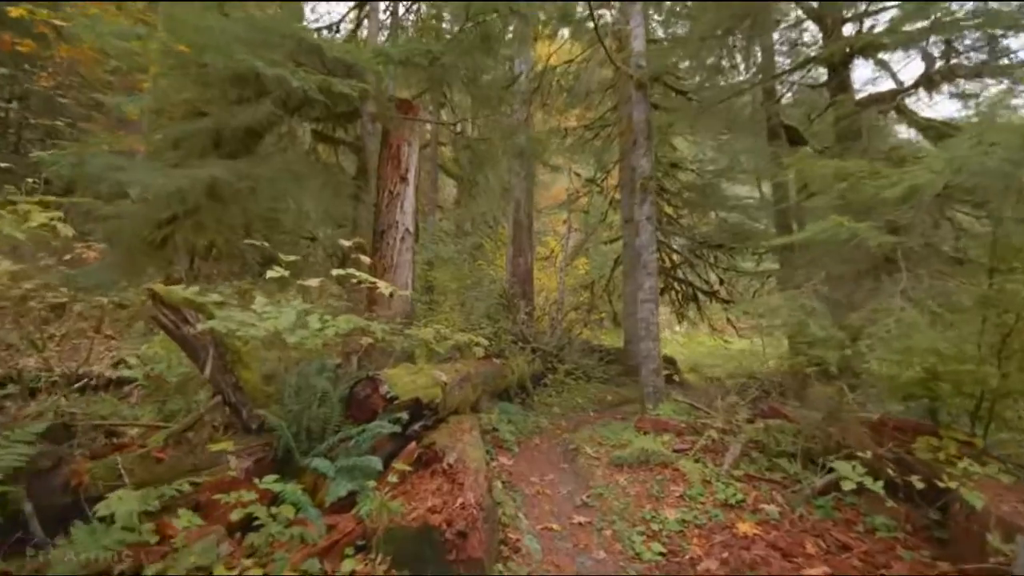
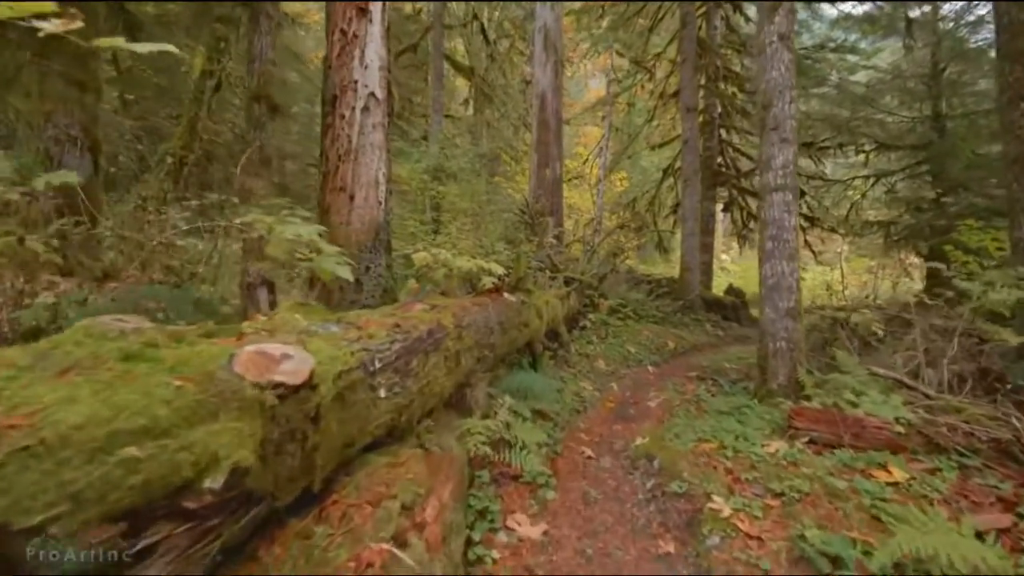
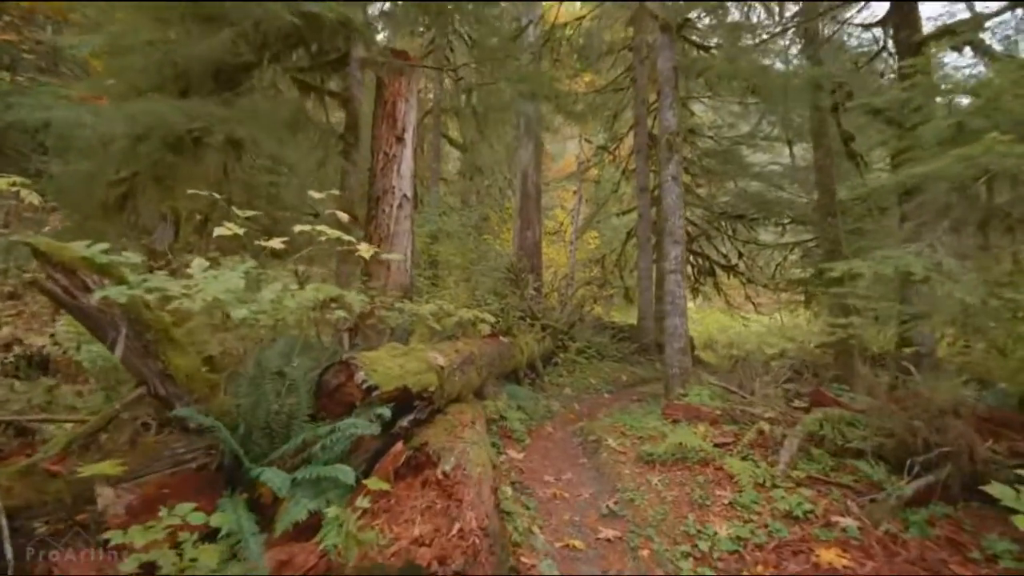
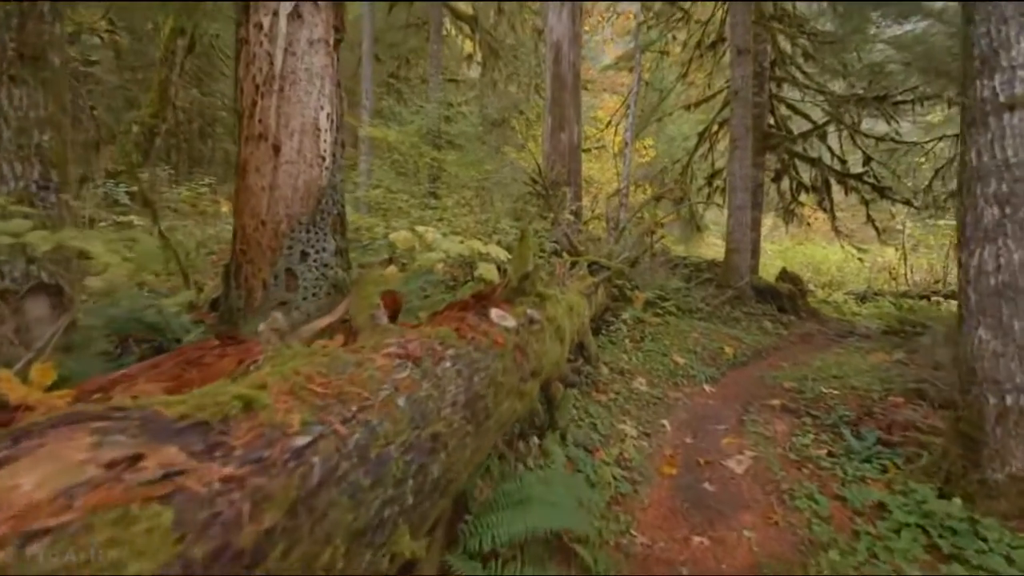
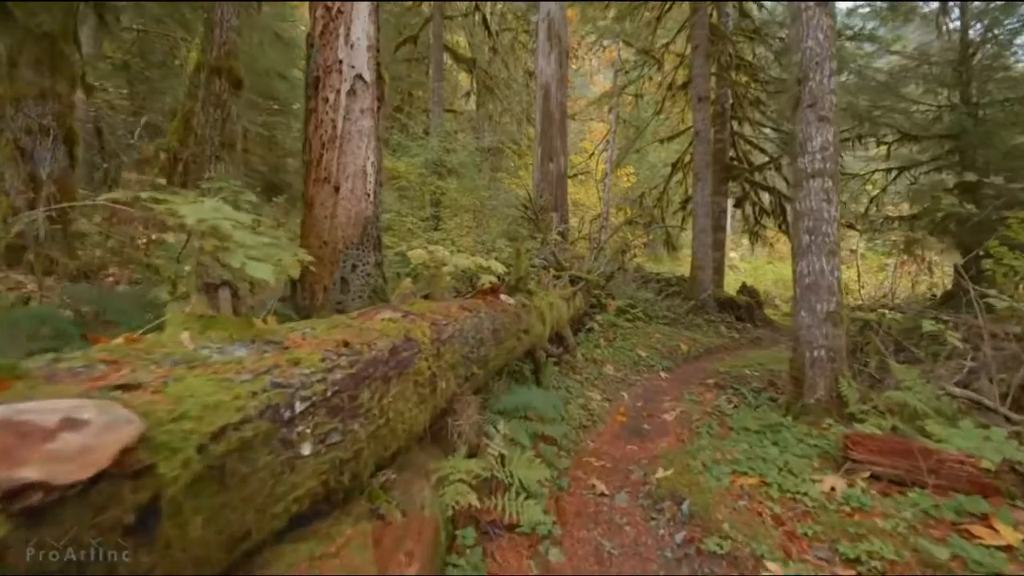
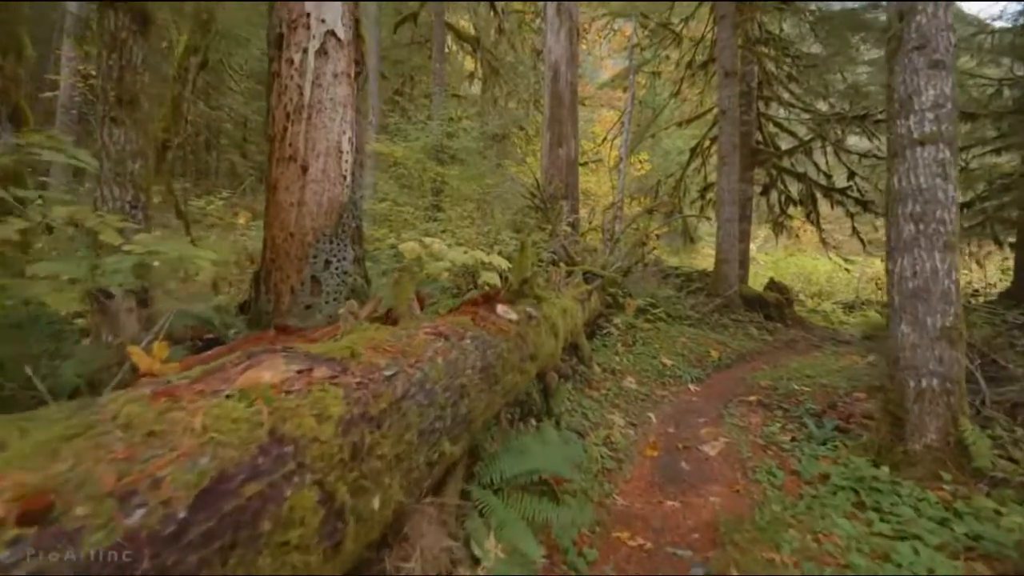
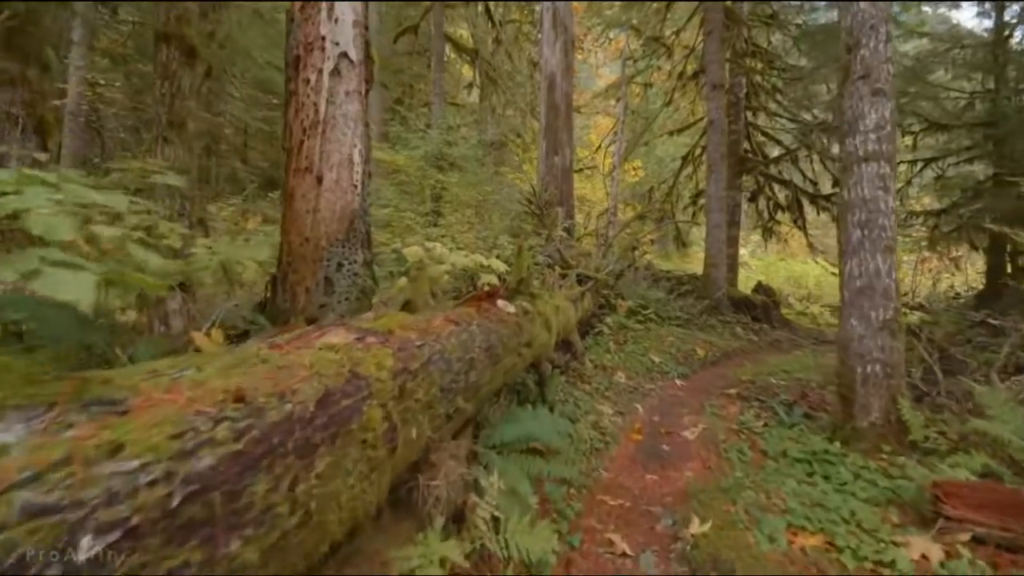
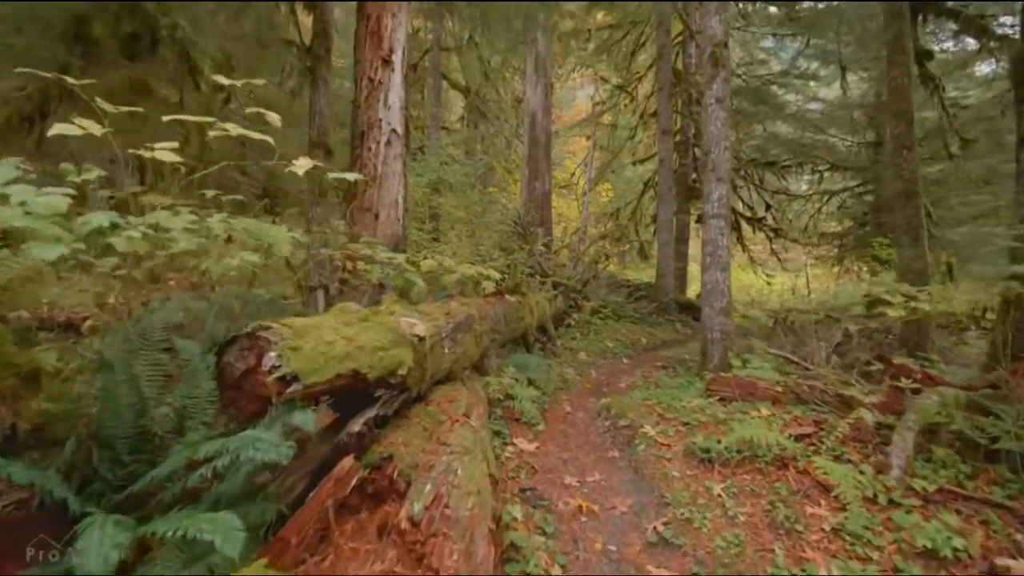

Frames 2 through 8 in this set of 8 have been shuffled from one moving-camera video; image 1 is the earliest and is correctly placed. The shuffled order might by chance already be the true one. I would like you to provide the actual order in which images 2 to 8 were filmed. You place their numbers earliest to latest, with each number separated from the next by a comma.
3, 8, 2, 5, 7, 6, 4
